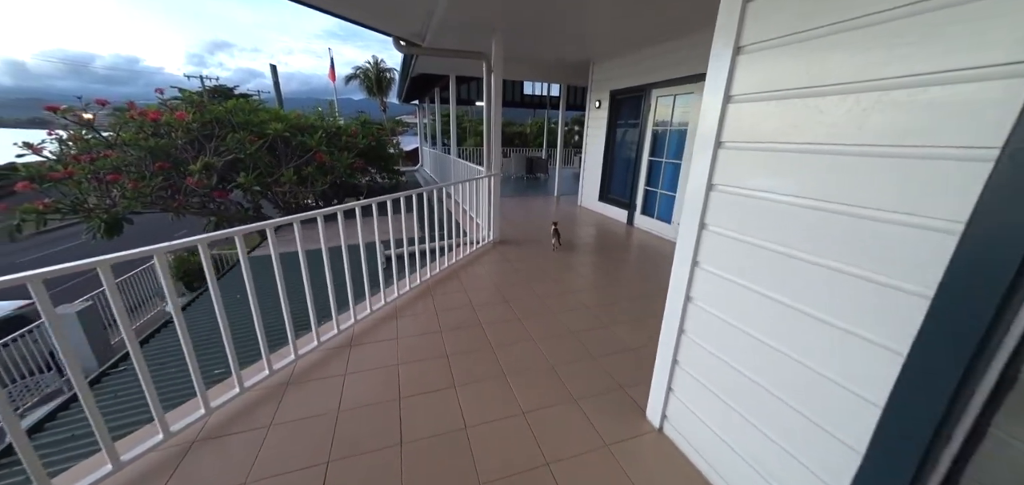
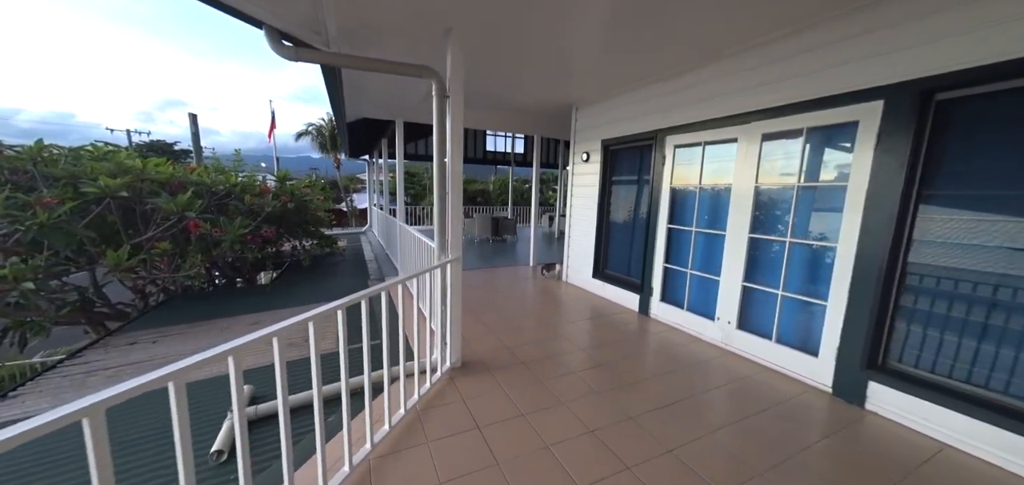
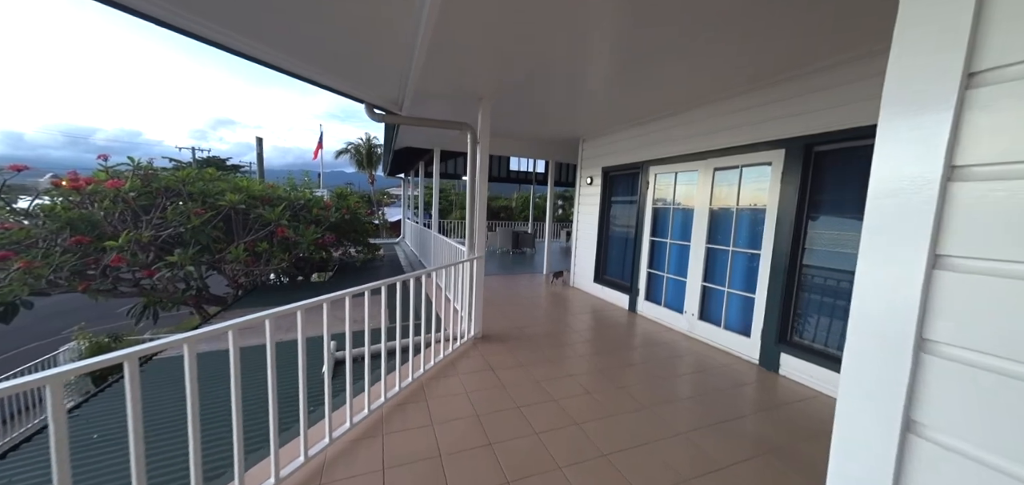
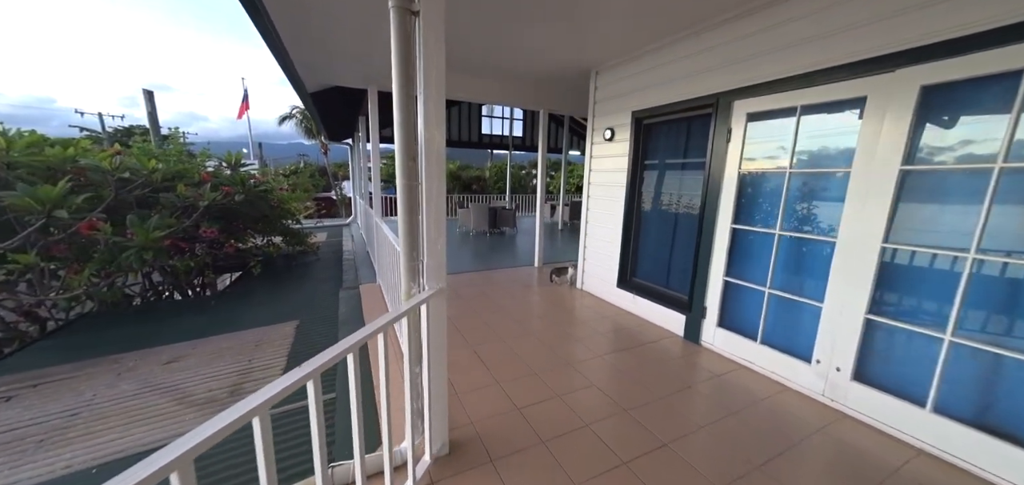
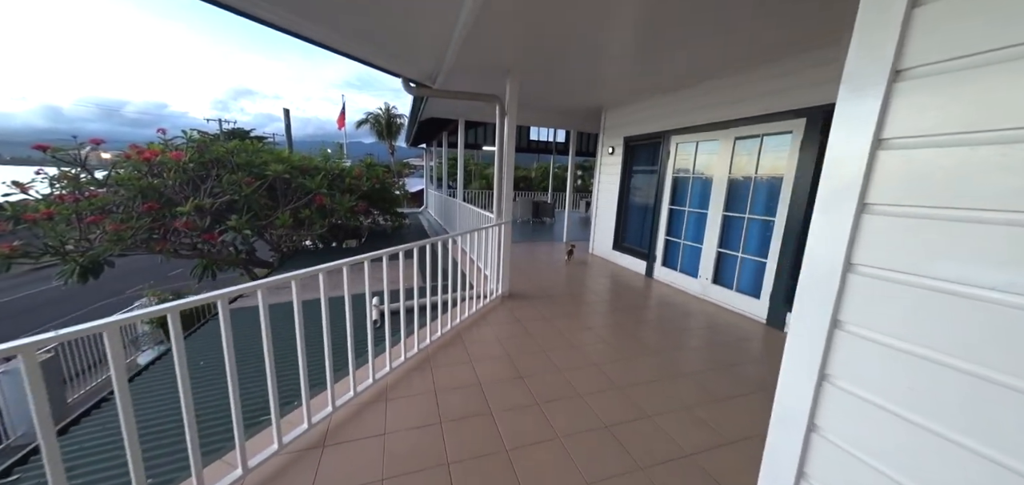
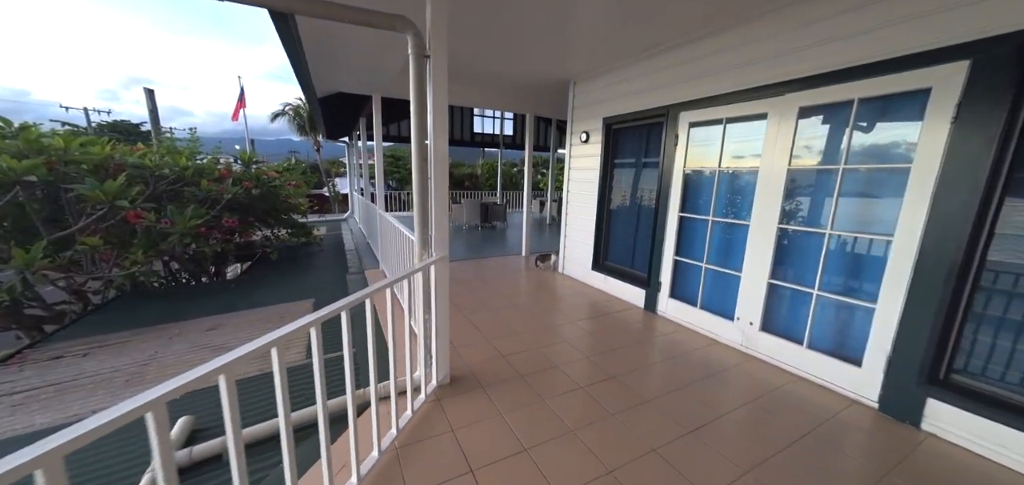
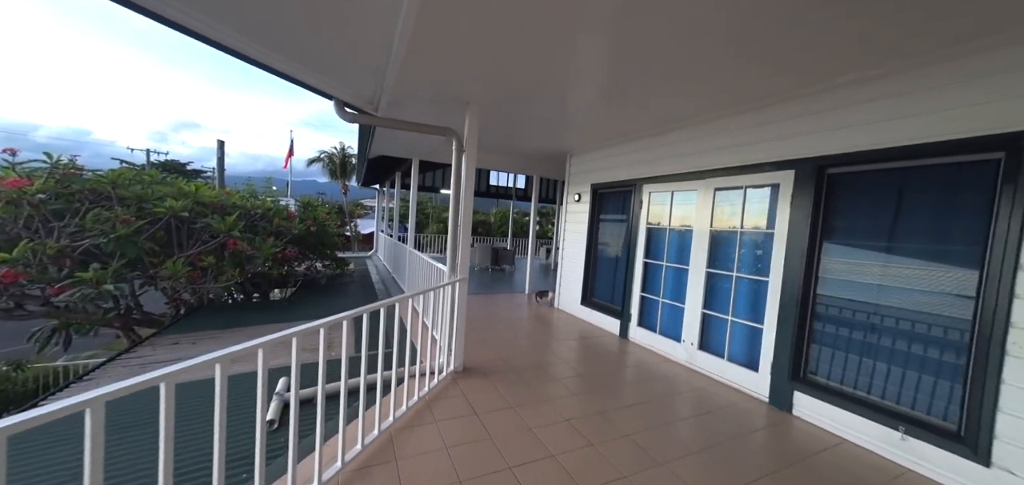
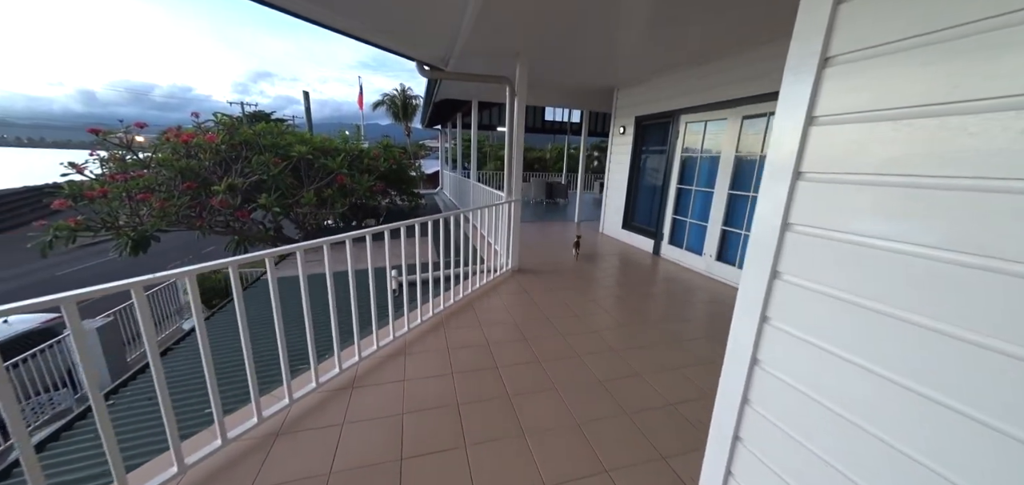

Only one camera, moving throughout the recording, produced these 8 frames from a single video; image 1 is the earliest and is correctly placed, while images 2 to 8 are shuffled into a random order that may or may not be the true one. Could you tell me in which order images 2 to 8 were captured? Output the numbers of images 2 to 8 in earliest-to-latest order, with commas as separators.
8, 5, 3, 7, 2, 6, 4
